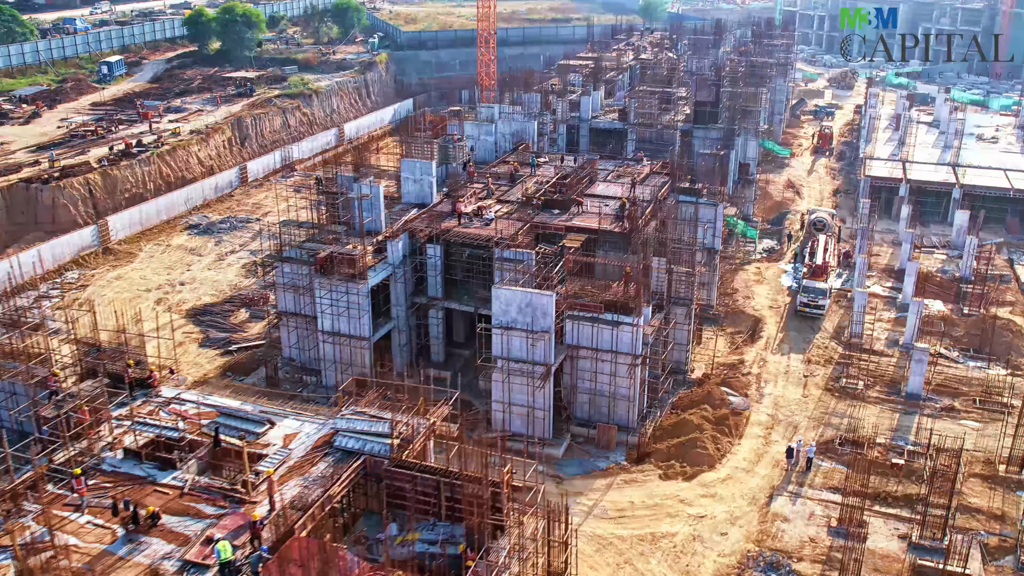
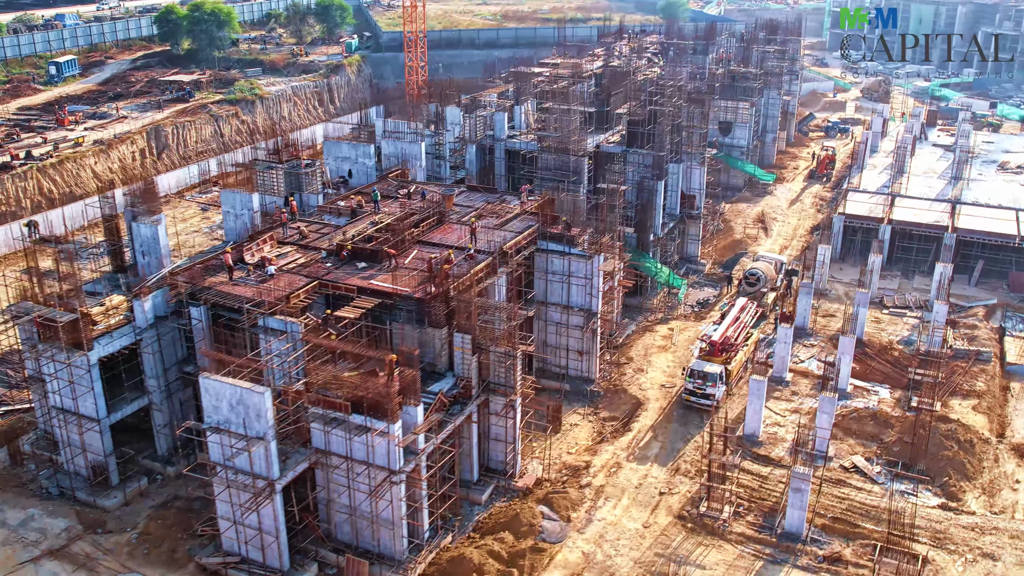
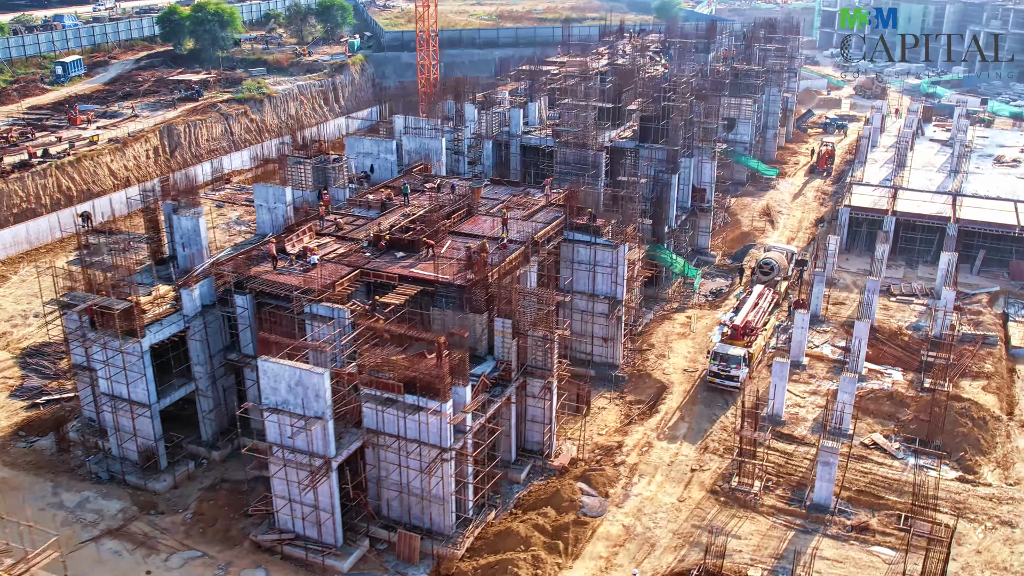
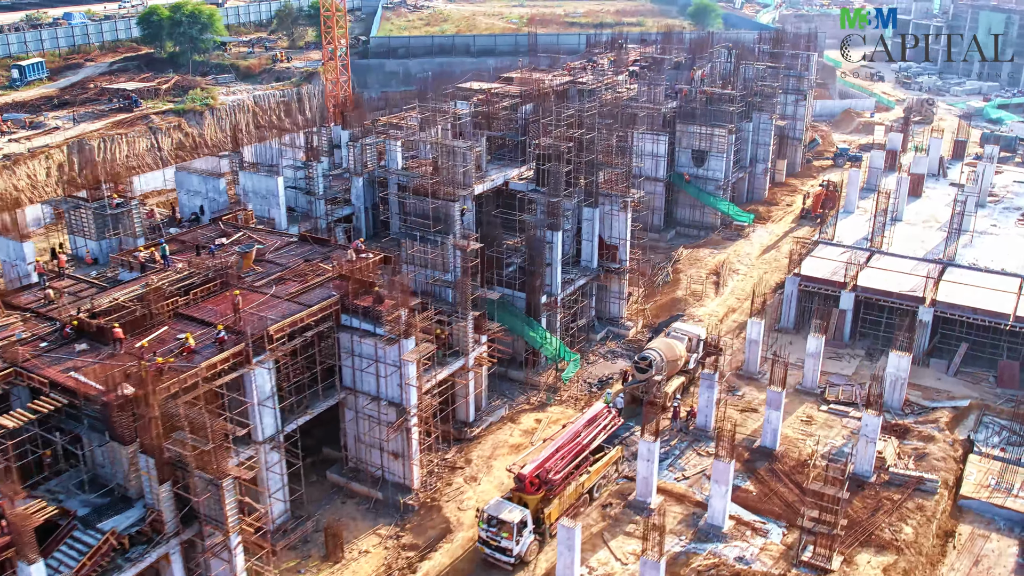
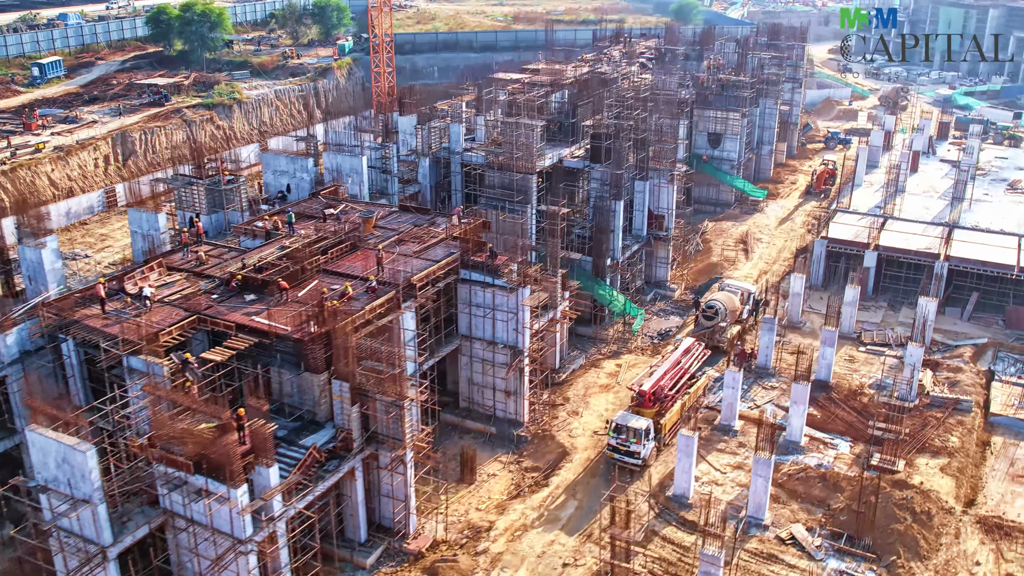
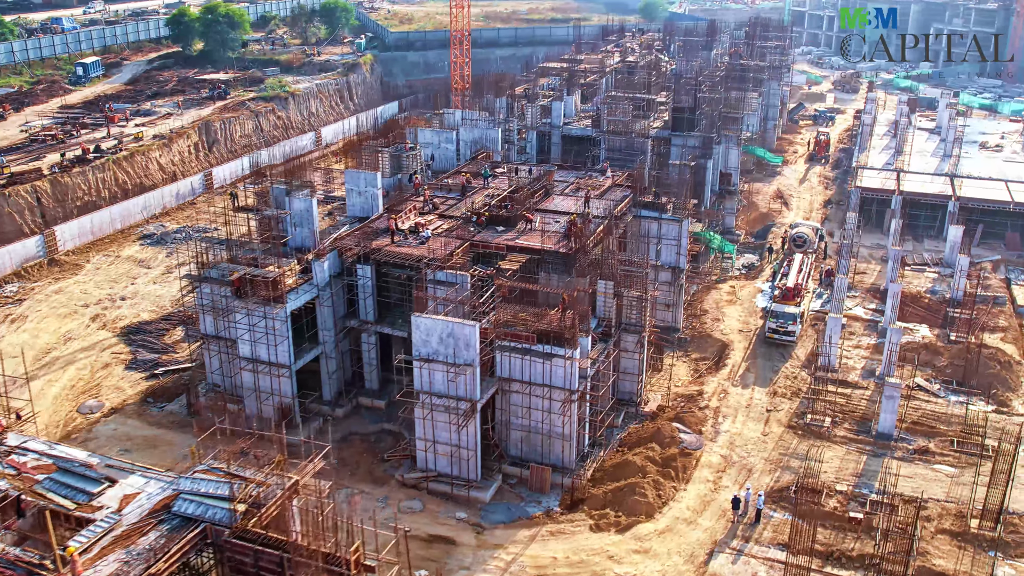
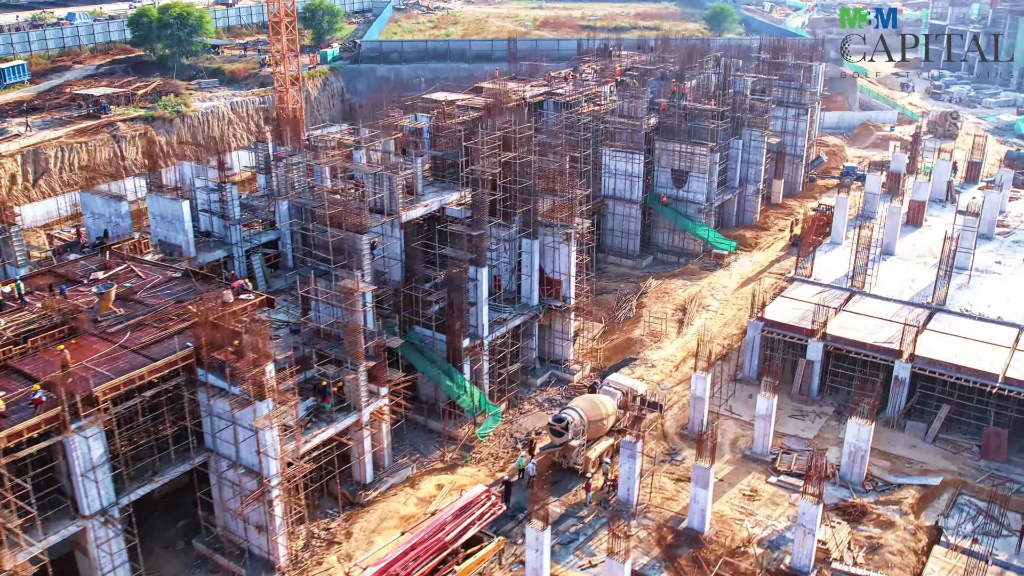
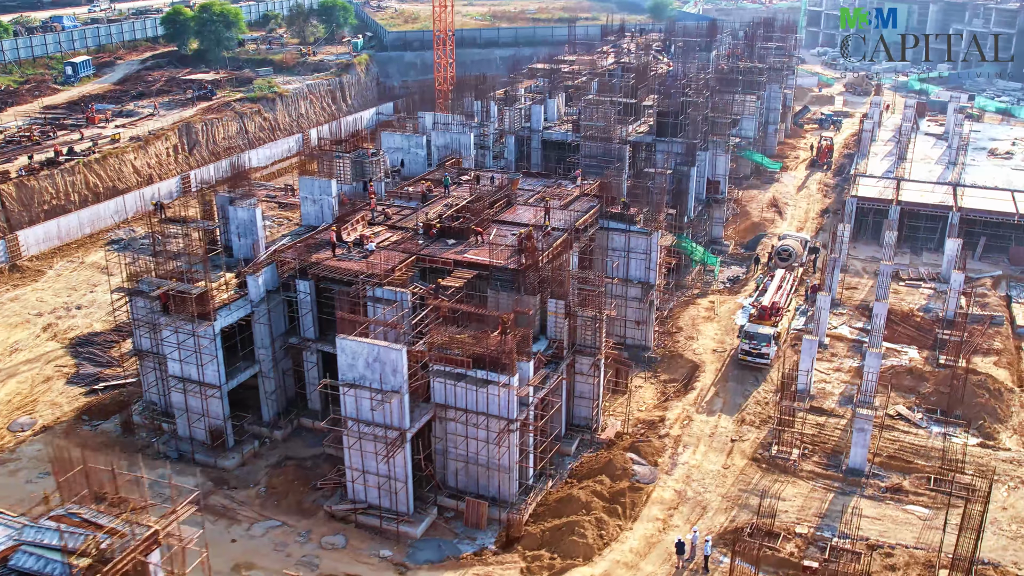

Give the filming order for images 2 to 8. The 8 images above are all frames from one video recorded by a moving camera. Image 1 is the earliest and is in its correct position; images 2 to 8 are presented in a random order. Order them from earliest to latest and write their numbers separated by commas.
6, 8, 3, 2, 5, 4, 7
